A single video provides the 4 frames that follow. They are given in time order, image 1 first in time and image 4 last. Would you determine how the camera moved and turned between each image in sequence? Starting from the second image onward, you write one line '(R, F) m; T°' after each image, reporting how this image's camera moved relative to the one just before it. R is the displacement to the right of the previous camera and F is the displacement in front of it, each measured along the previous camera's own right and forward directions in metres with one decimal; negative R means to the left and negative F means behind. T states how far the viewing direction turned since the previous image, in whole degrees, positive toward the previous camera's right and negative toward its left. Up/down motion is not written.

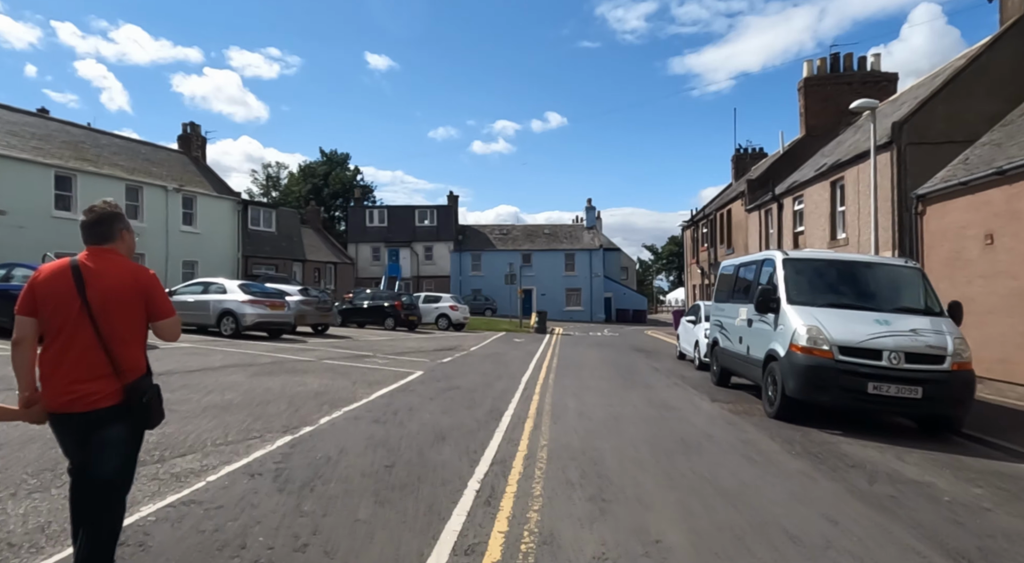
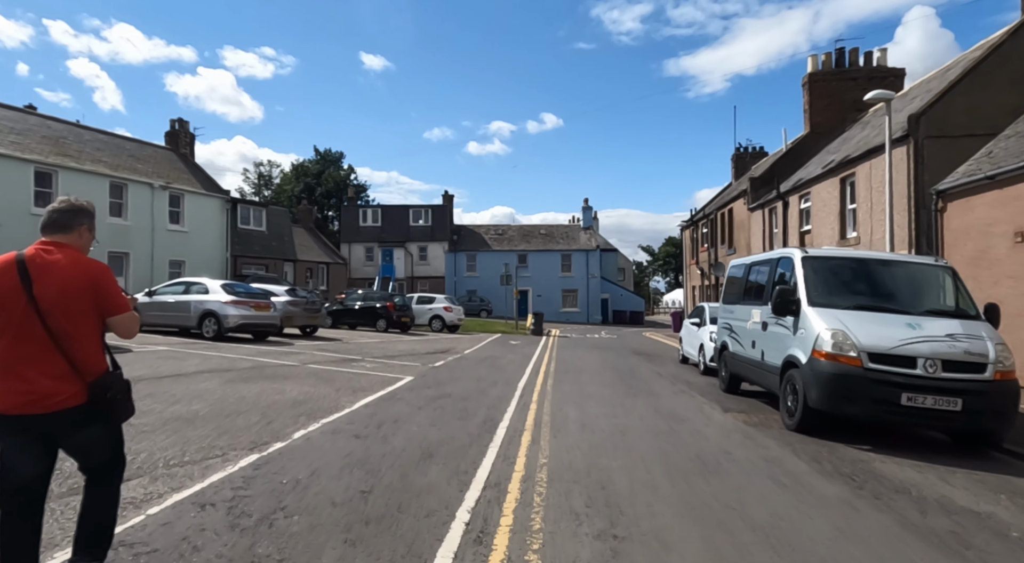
(0.0, +0.8) m; 0°
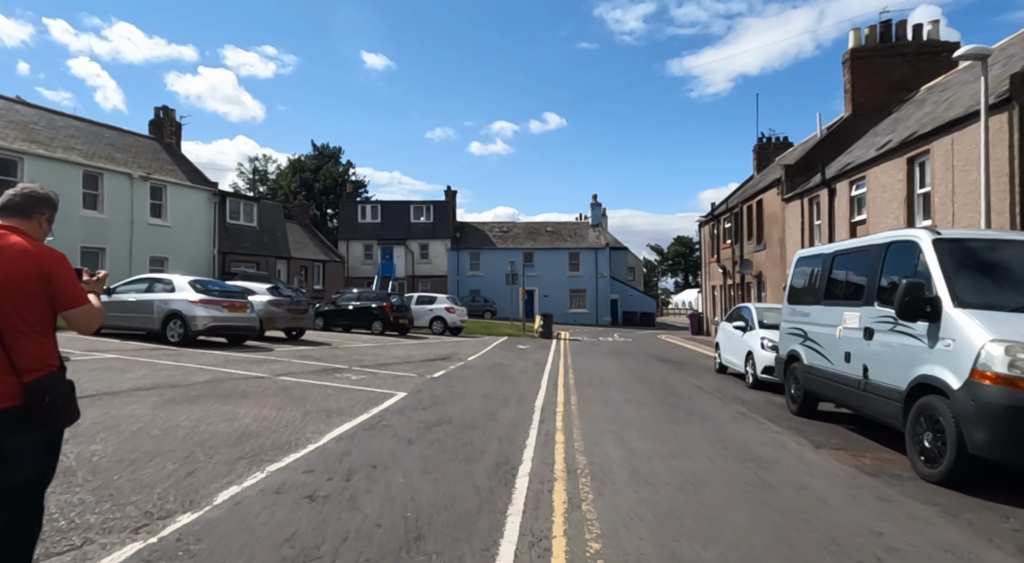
(-0.2, +2.4) m; 0°
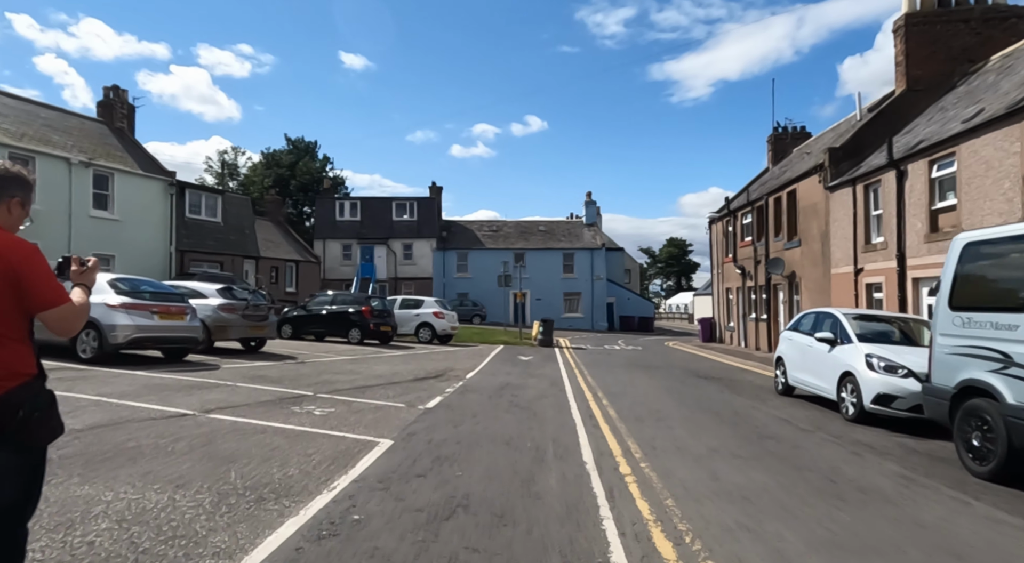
(-0.6, +3.3) m; +2°
